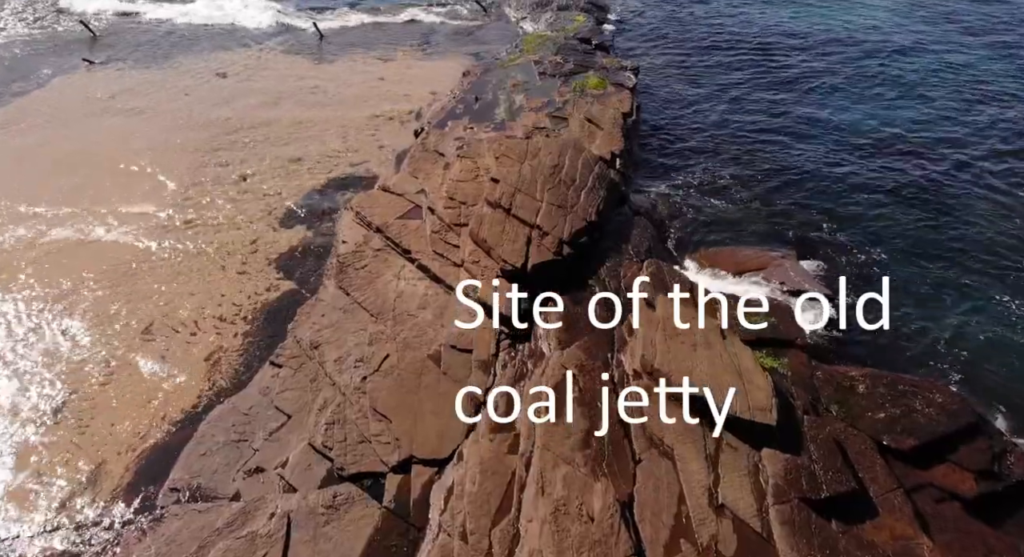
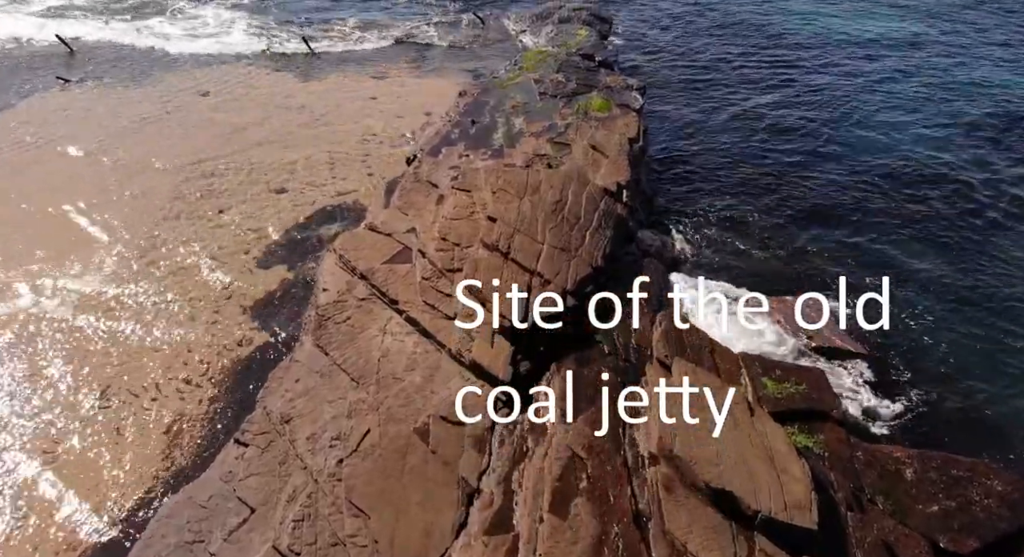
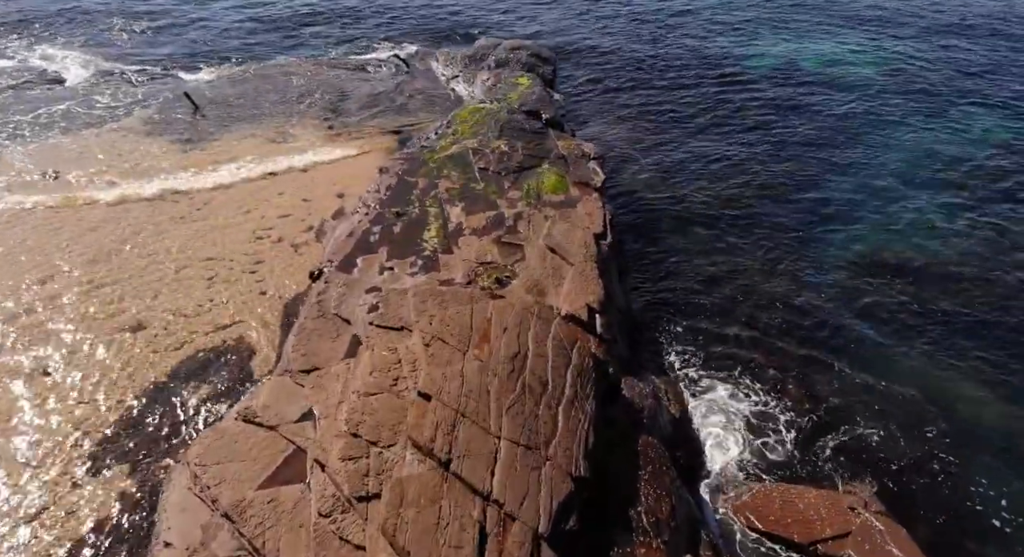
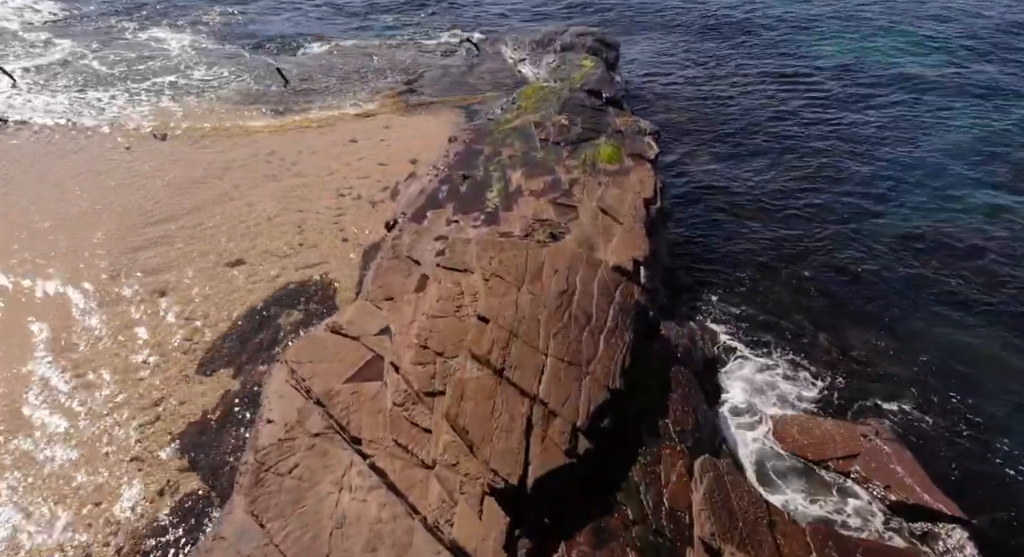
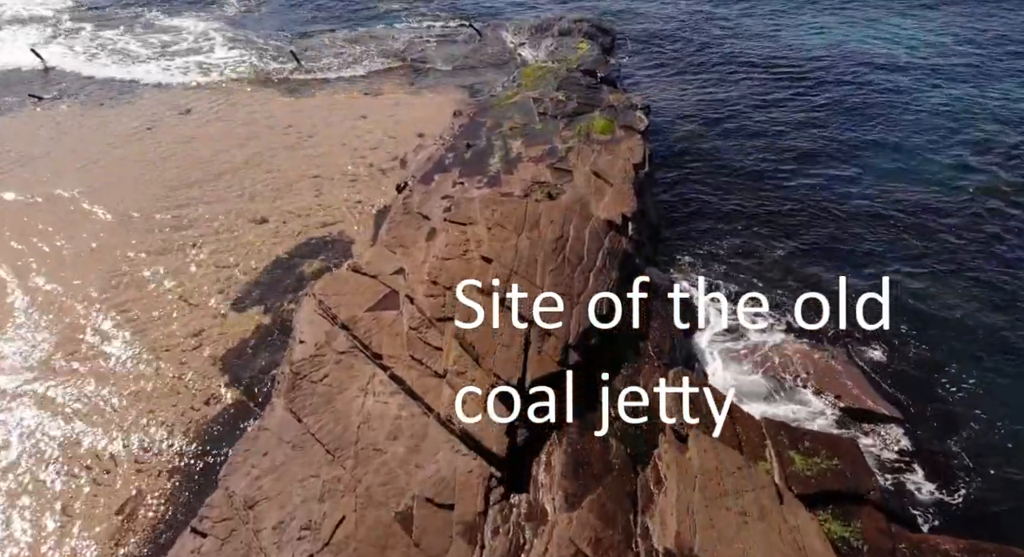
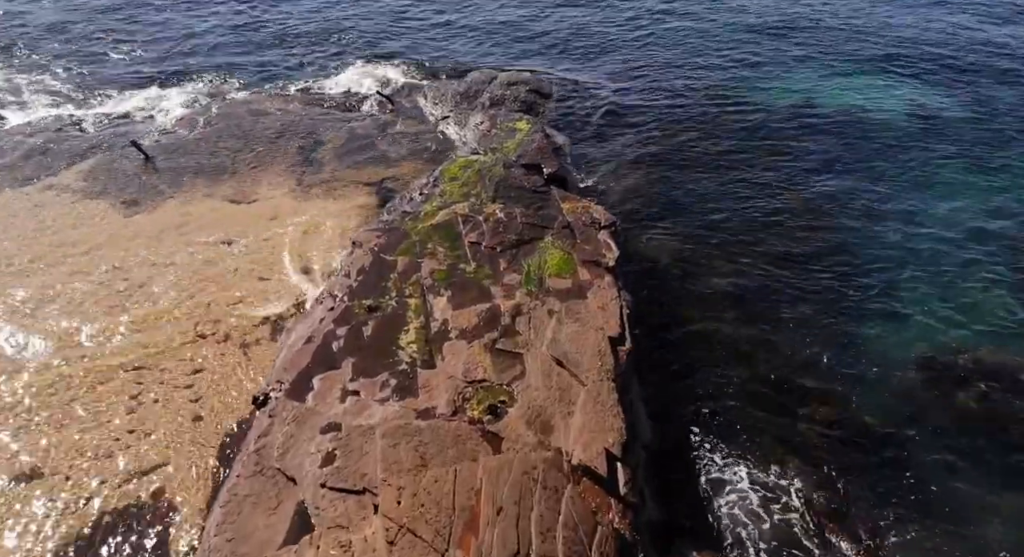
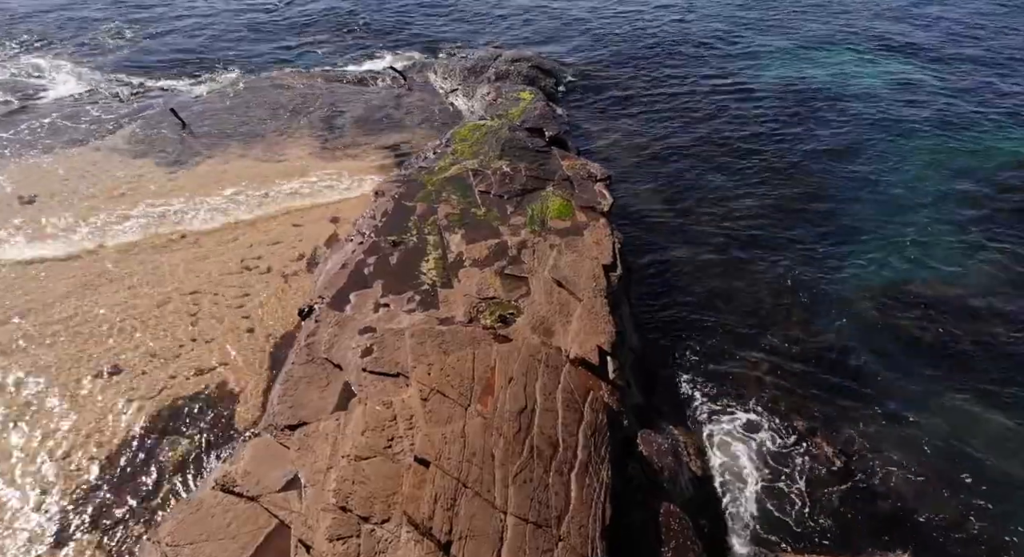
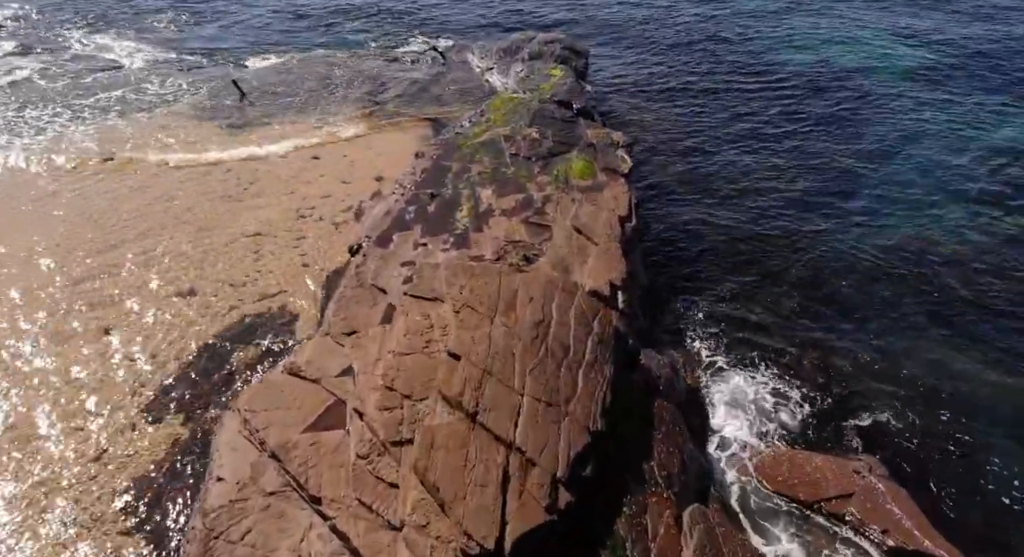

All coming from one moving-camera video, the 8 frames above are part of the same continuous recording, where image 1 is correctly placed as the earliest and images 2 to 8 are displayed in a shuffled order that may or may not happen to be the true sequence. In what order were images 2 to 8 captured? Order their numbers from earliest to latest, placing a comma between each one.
2, 5, 4, 8, 3, 7, 6
